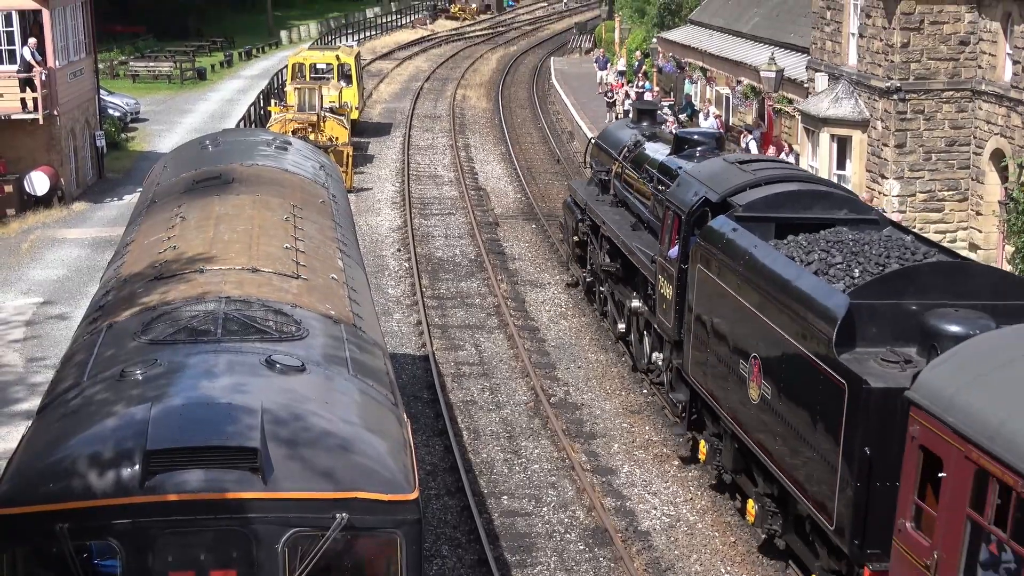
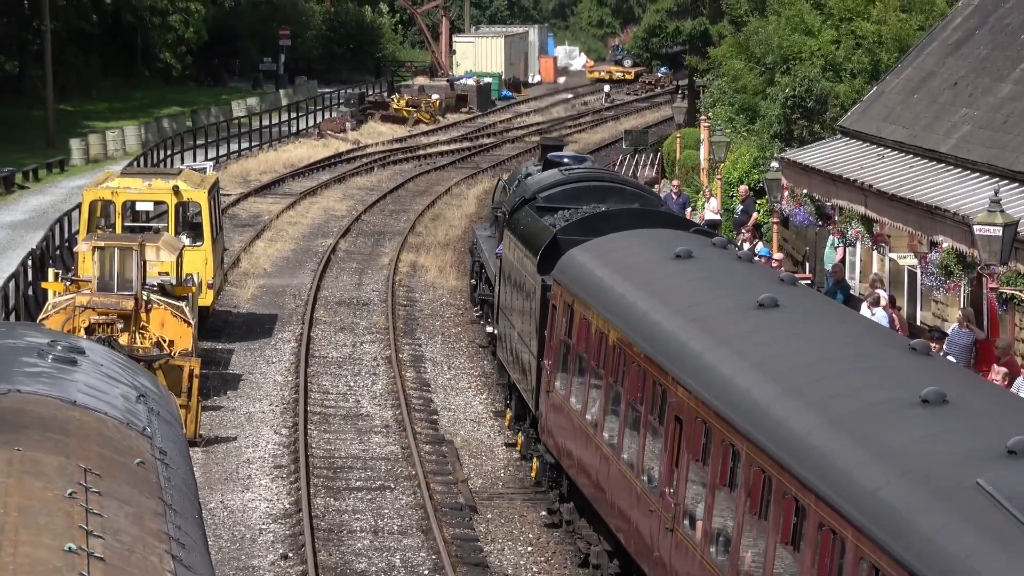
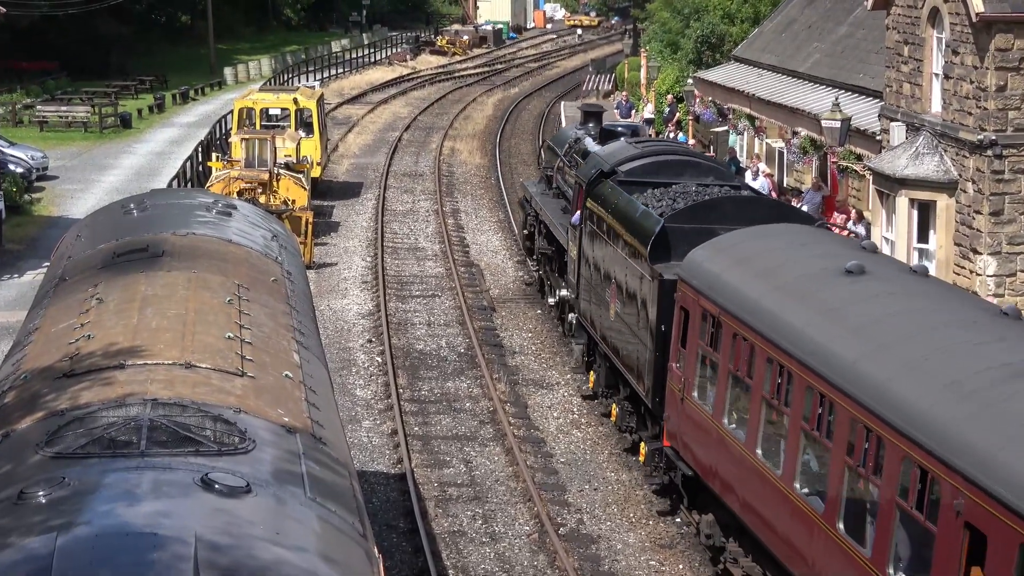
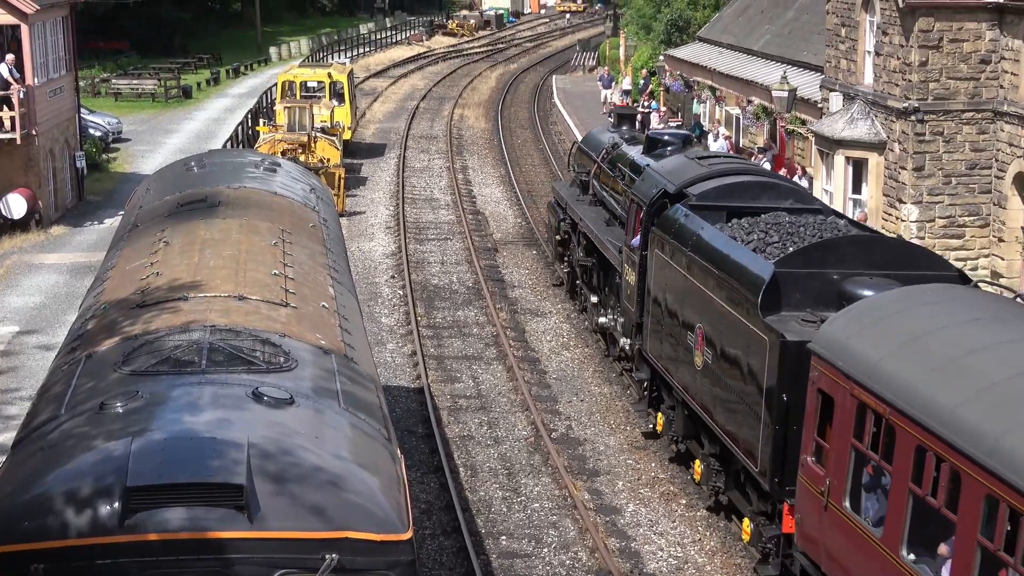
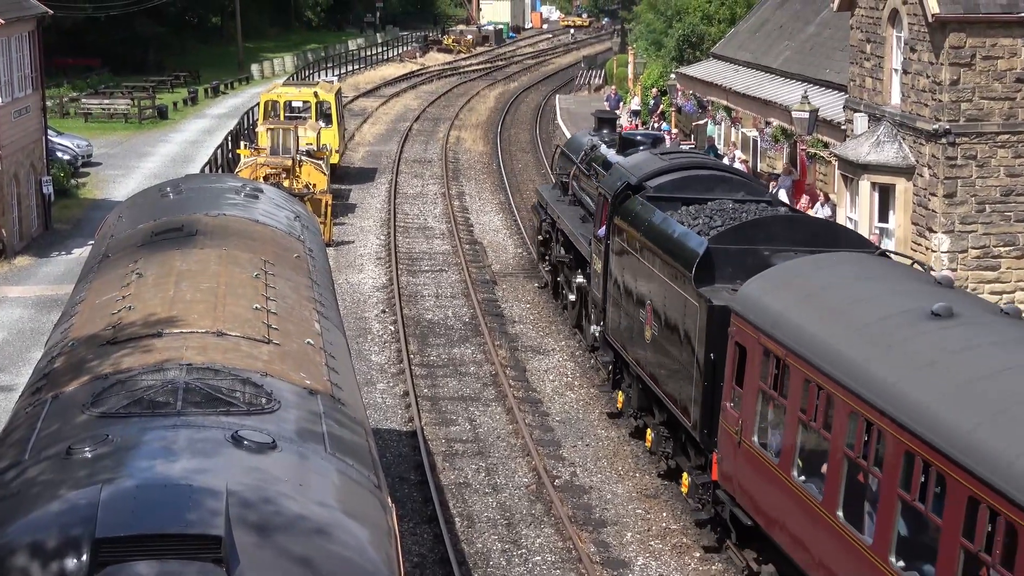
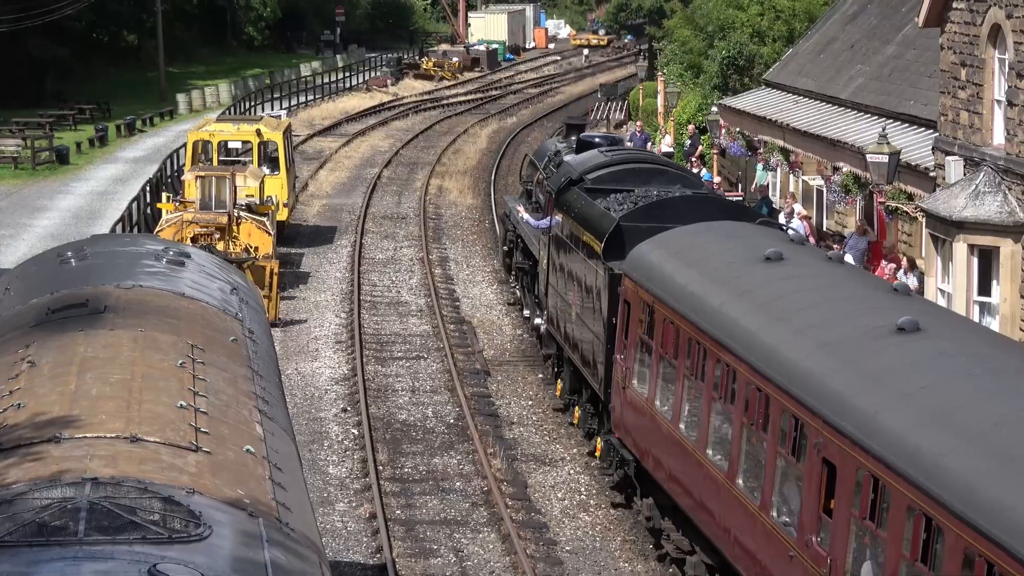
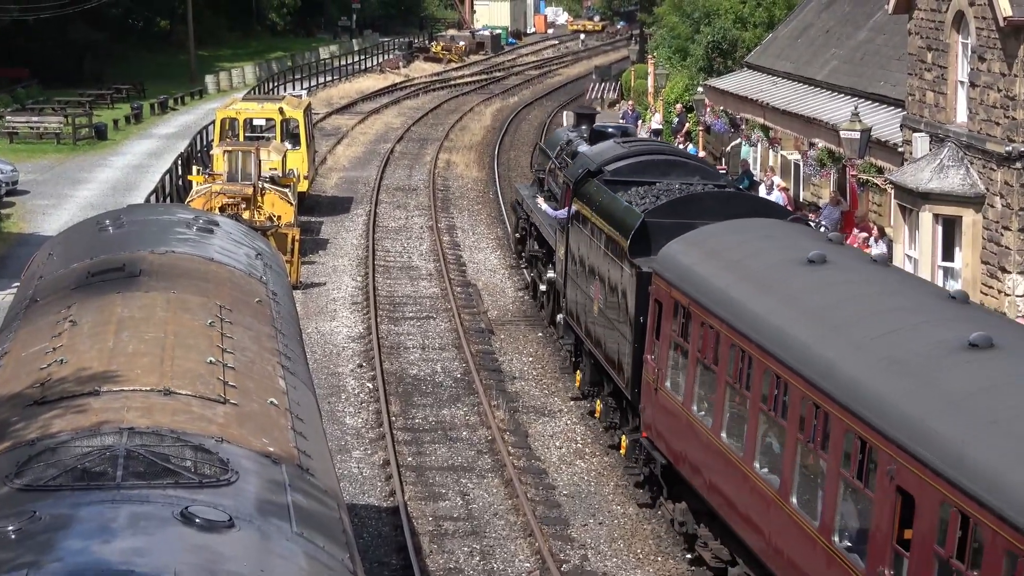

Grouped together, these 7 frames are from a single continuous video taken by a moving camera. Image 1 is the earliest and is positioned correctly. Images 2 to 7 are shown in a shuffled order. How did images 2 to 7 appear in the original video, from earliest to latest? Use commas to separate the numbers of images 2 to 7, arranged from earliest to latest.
4, 5, 3, 7, 6, 2
